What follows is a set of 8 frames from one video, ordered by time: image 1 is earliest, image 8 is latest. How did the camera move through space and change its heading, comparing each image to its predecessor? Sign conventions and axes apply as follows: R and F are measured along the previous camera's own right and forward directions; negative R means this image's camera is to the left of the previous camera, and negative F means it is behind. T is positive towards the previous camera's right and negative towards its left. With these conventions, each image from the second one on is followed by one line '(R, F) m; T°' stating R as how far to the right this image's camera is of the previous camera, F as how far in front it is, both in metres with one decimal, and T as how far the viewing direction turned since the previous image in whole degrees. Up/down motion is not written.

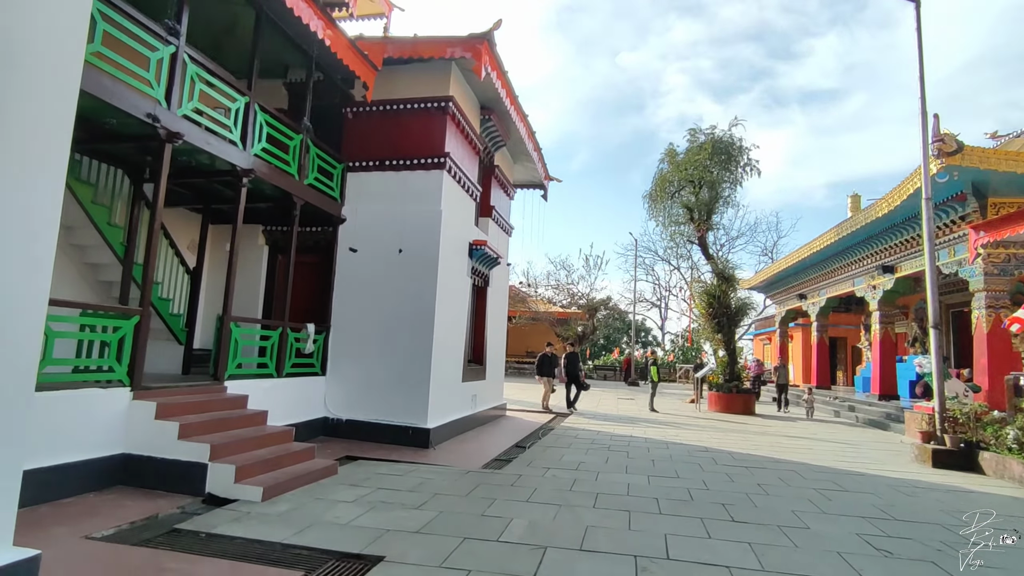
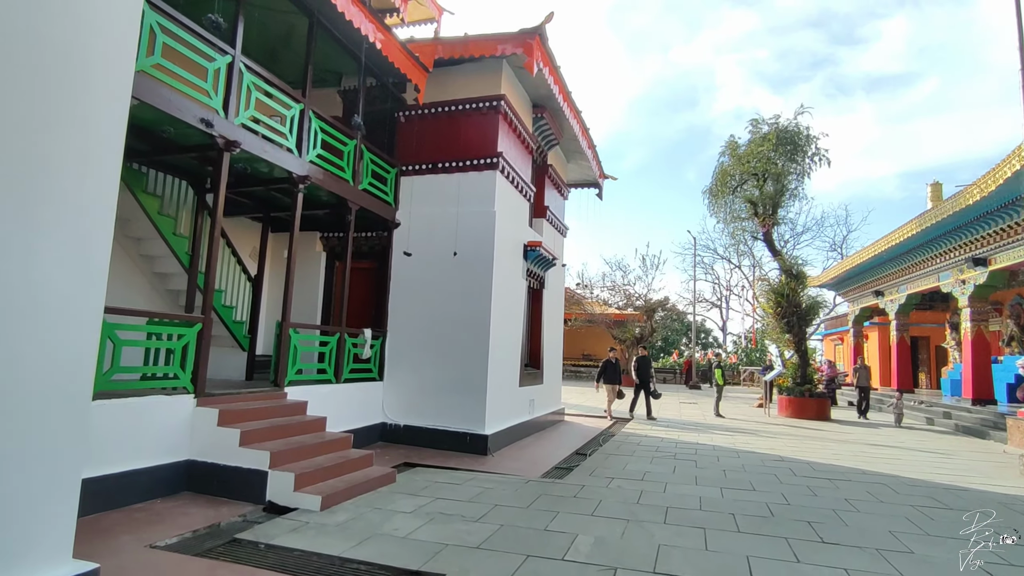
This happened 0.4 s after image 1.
(-0.1, +0.3) m; -5°
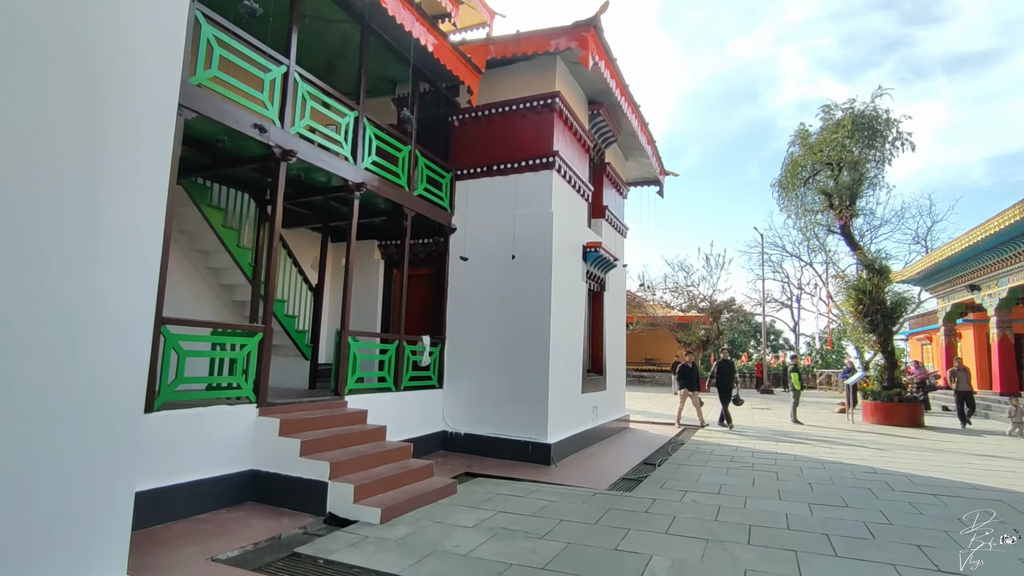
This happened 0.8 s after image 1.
(0.0, +0.3) m; -6°
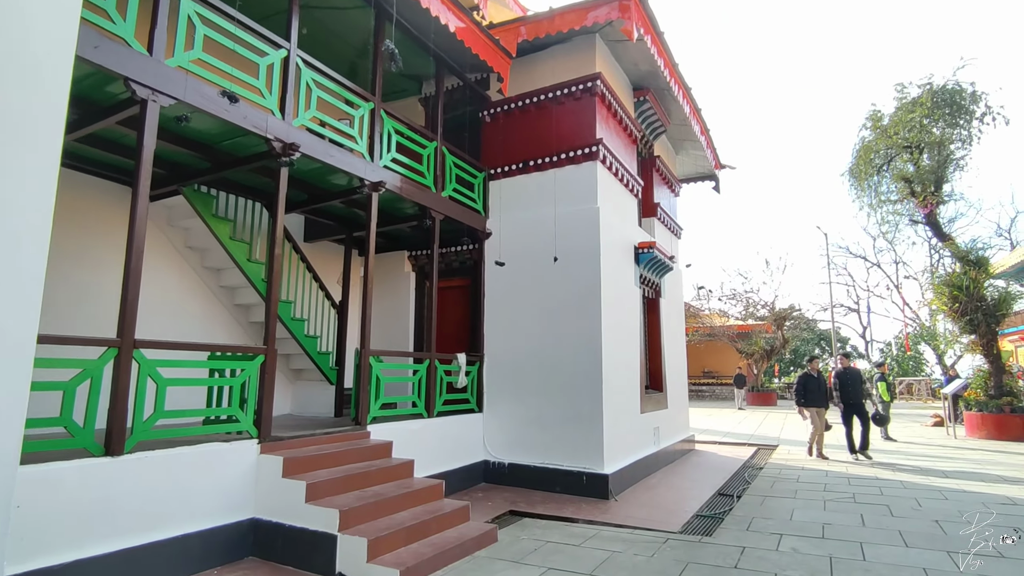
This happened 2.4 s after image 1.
(0.0, +1.0) m; -5°
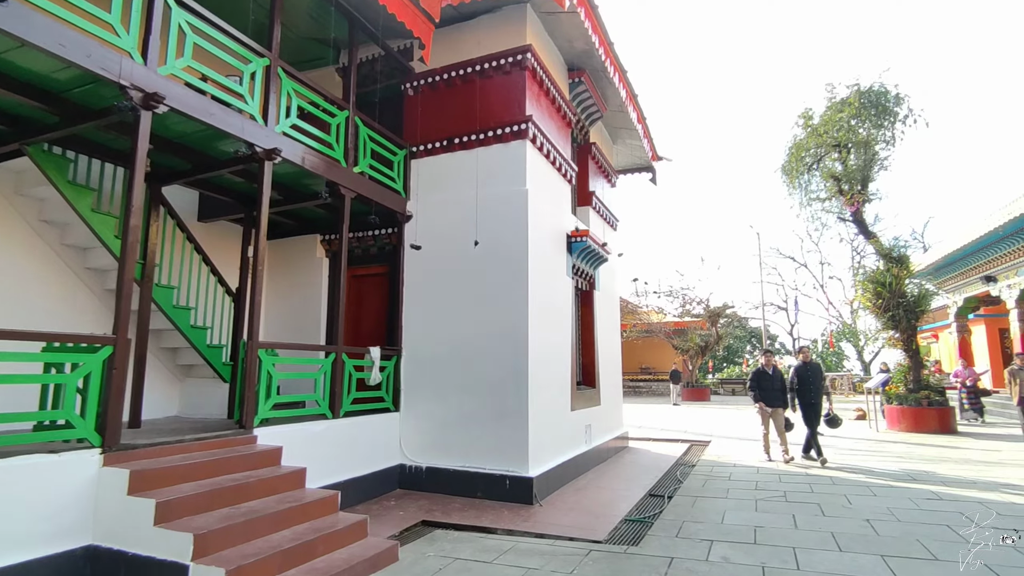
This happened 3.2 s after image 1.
(+0.3, +0.6) m; +6°
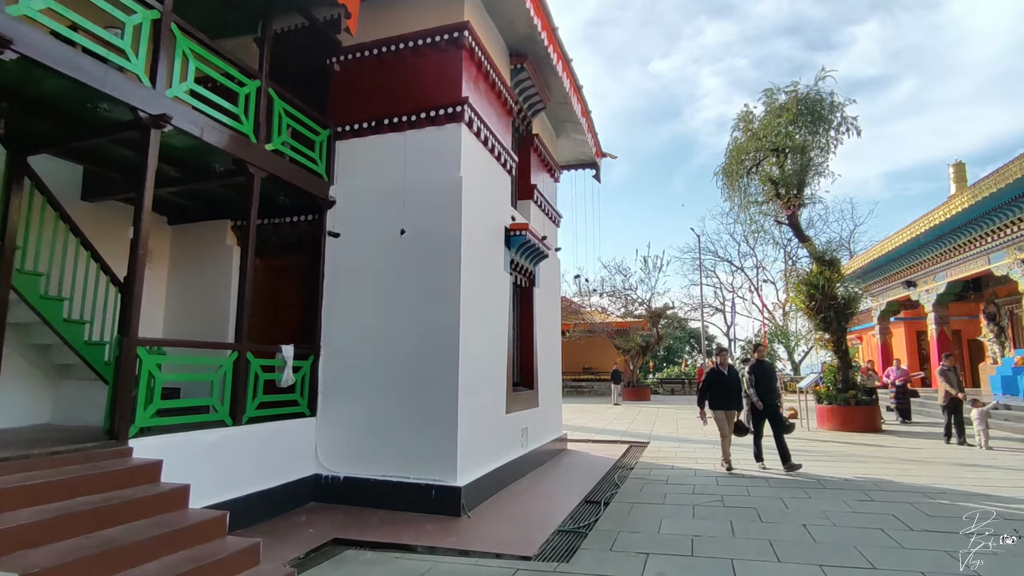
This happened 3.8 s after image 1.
(+0.2, +0.5) m; +5°
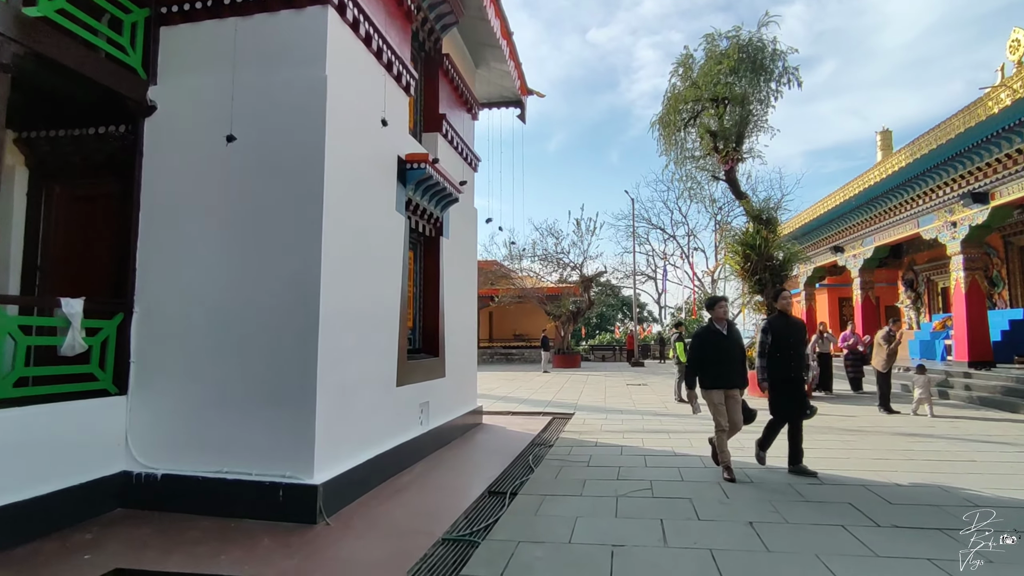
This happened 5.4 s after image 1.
(+0.5, +1.4) m; +6°
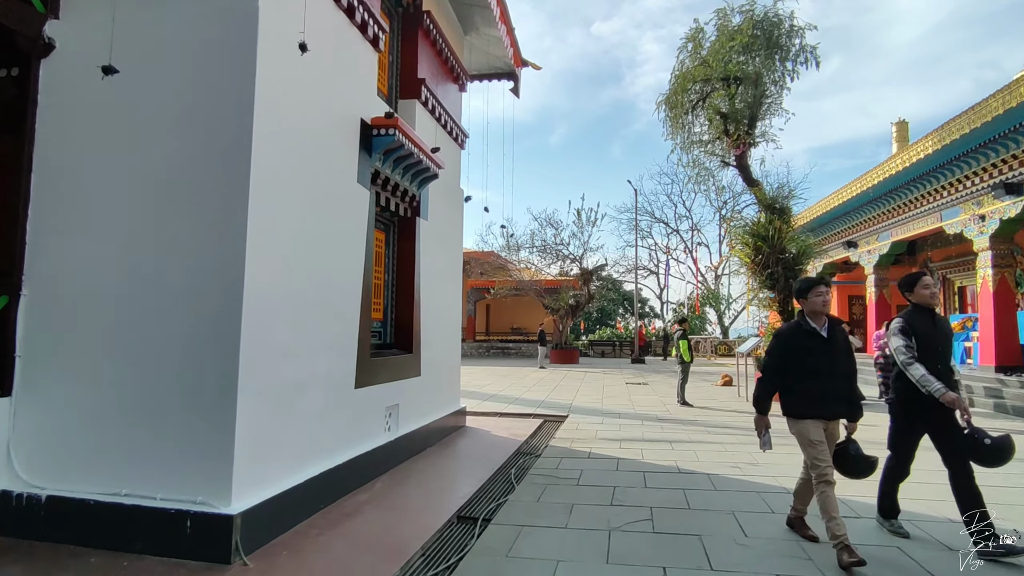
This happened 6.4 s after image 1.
(+0.2, +0.9) m; 0°
